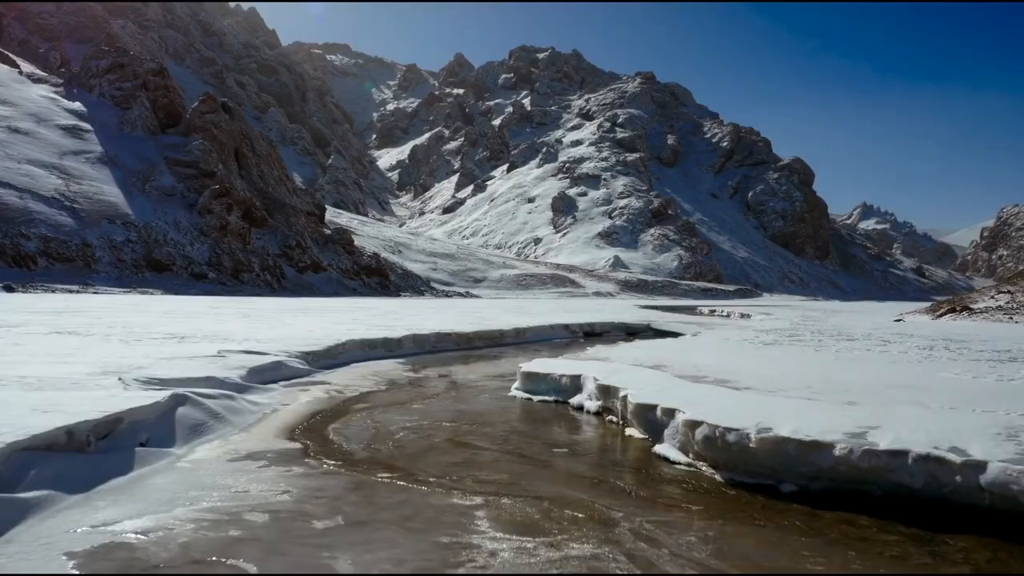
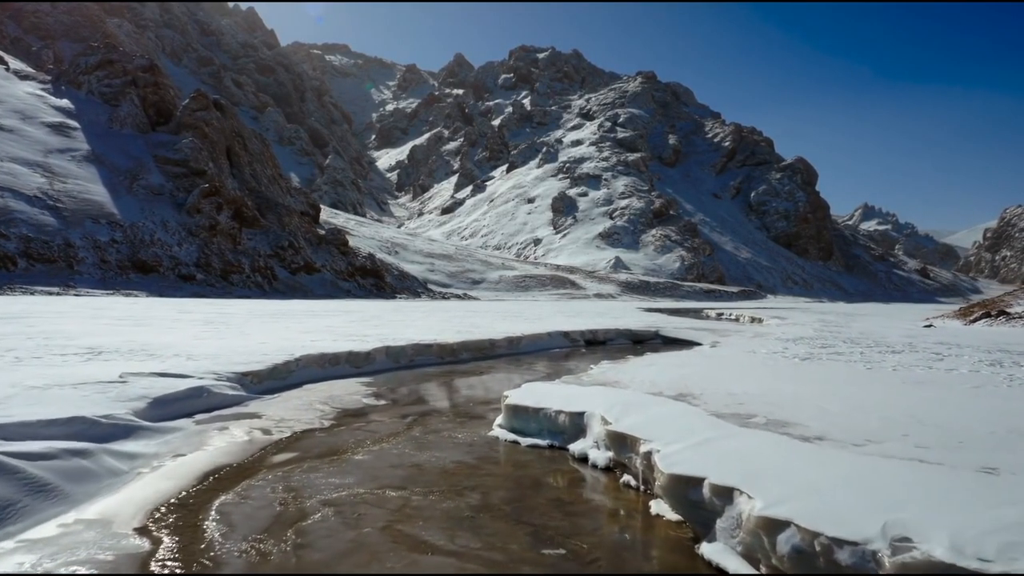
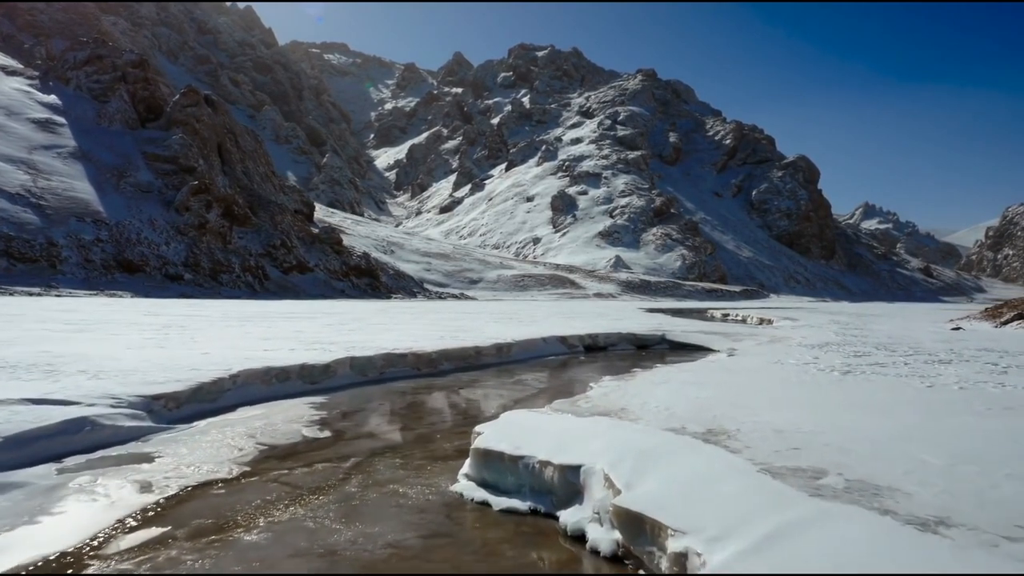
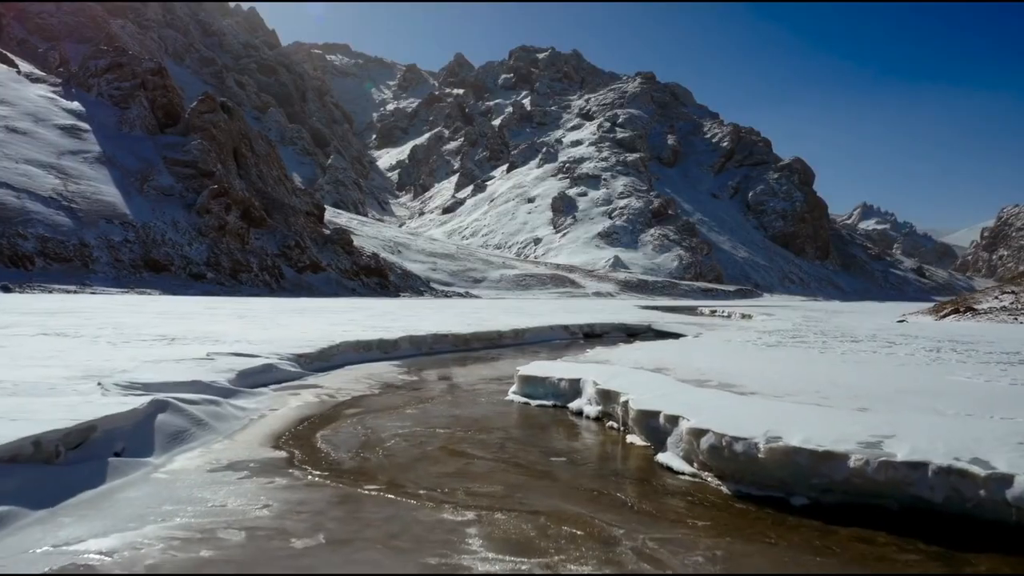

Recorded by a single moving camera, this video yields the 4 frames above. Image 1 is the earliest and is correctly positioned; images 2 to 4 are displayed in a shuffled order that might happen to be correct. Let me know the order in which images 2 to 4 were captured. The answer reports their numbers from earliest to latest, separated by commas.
4, 2, 3
